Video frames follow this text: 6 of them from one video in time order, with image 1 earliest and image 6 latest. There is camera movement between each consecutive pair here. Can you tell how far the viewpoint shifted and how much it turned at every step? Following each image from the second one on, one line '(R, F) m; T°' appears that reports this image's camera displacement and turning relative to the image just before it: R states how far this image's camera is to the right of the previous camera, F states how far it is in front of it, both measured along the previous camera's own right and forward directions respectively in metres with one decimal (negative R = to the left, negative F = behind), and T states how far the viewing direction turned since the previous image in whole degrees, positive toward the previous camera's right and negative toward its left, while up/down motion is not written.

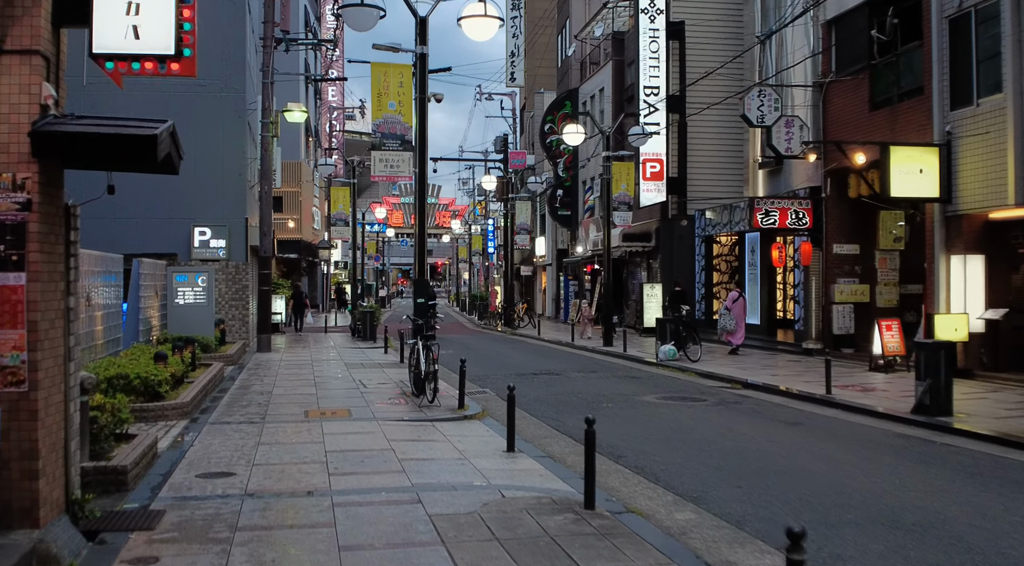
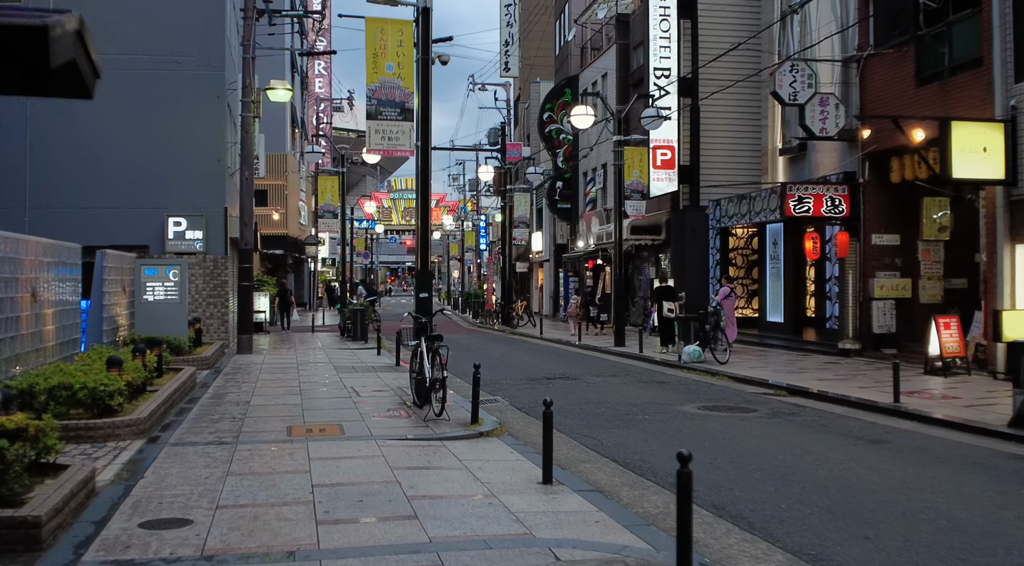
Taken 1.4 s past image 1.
(-0.4, +2.0) m; +1°
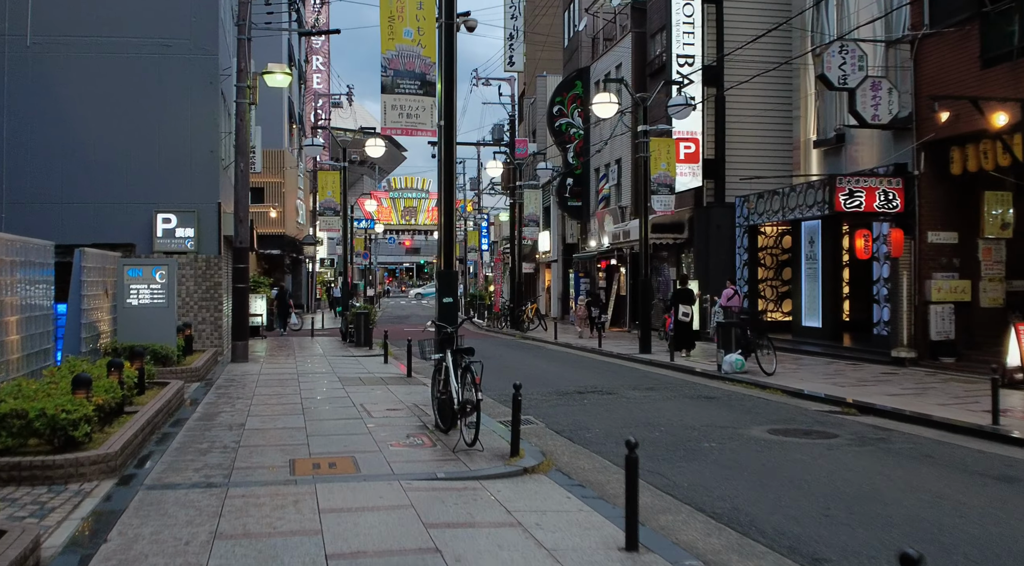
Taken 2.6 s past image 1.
(-0.5, +1.8) m; 0°
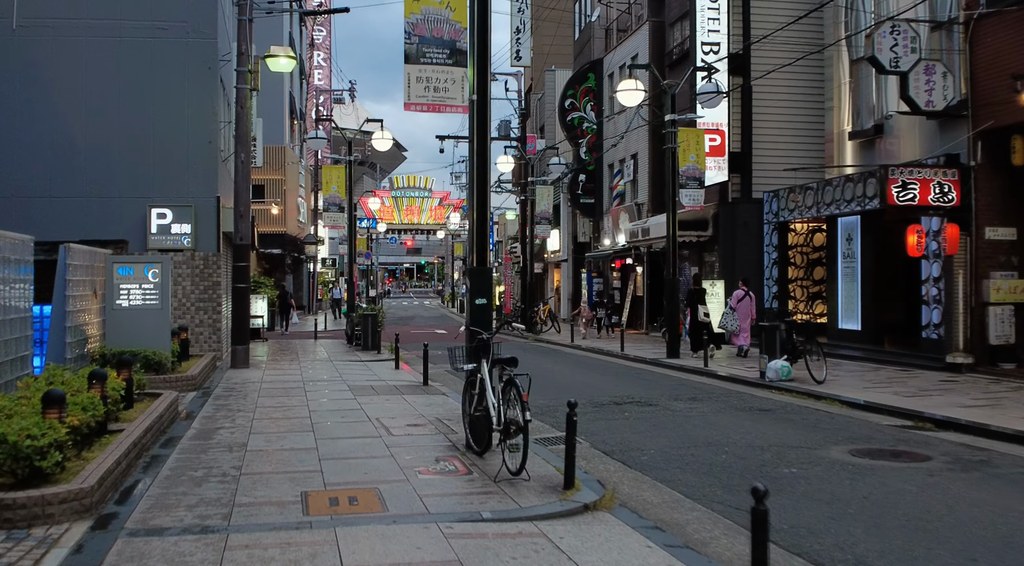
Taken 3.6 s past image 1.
(-0.4, +1.4) m; 0°
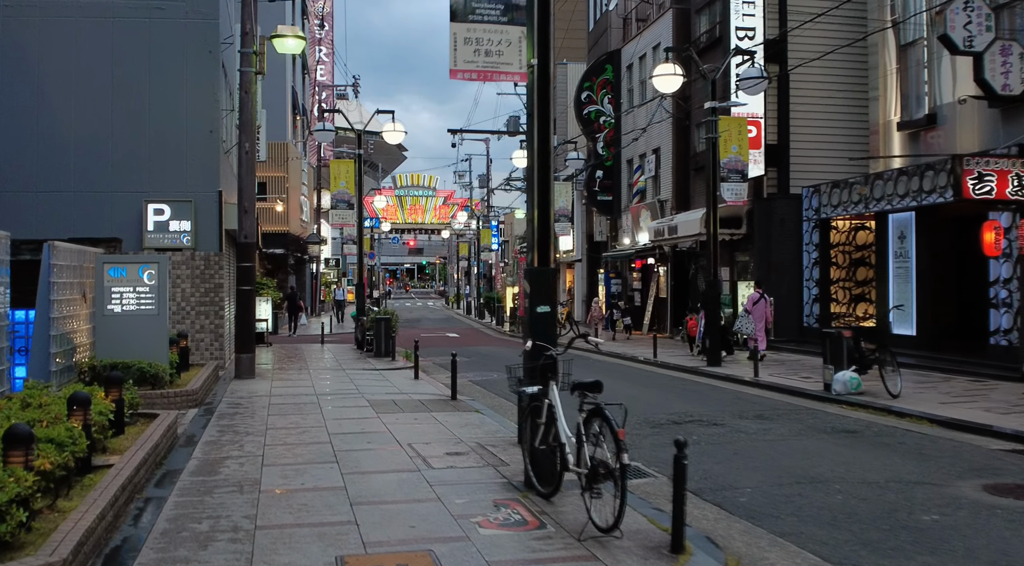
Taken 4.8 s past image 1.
(-0.6, +1.6) m; 0°
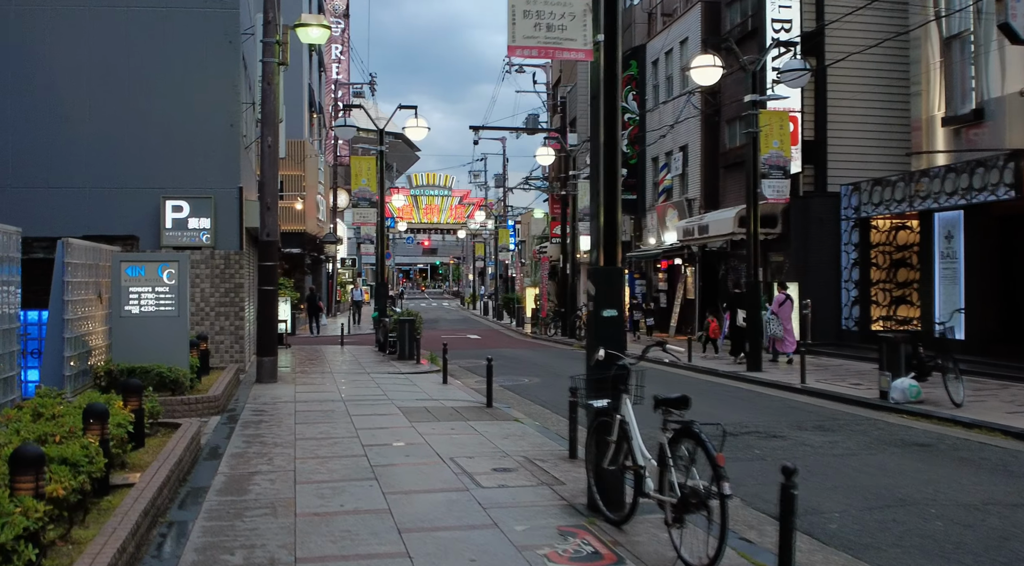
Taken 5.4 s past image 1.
(-0.4, +0.8) m; -1°
